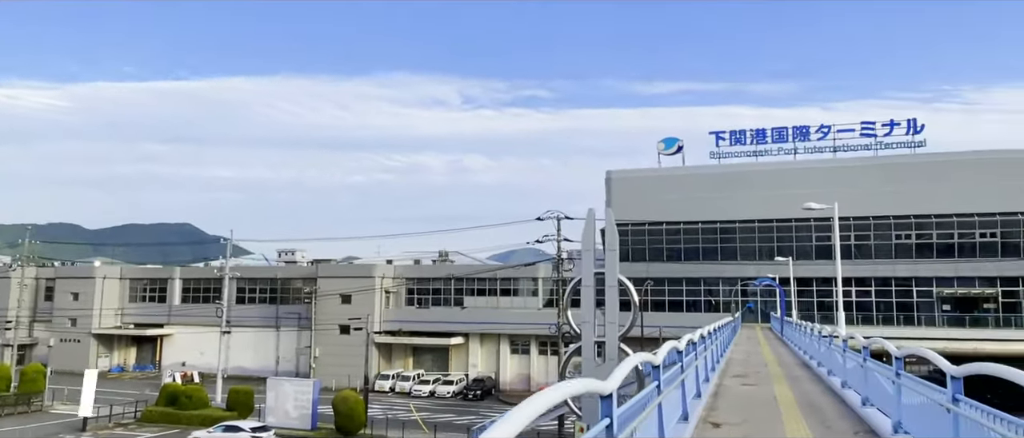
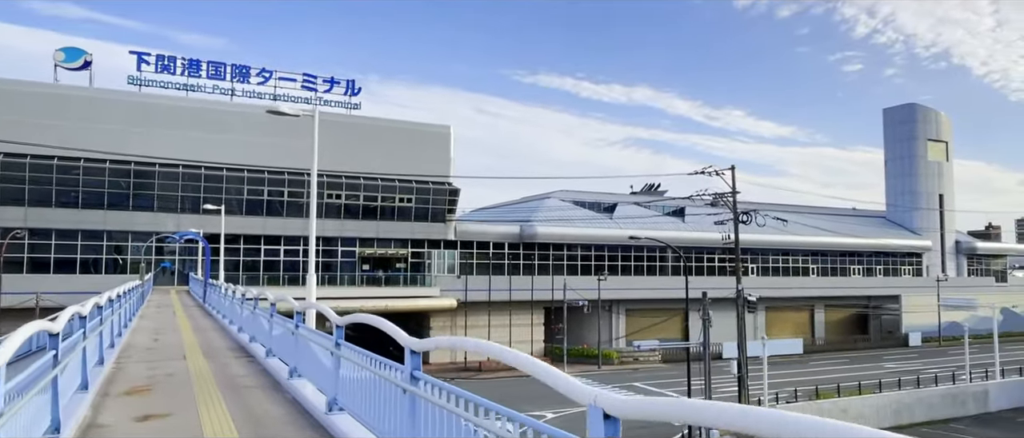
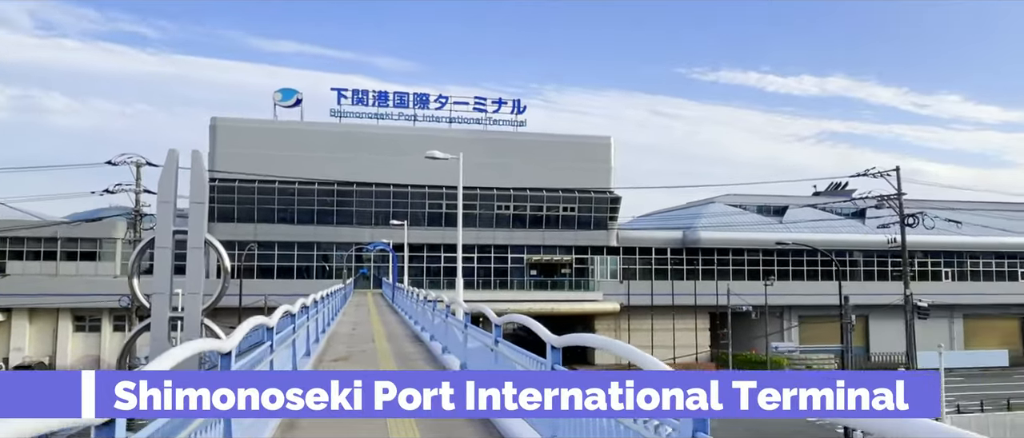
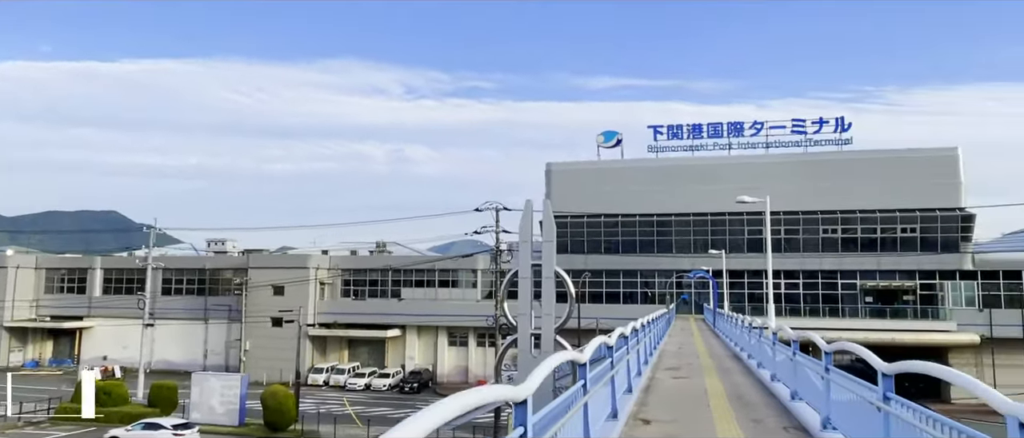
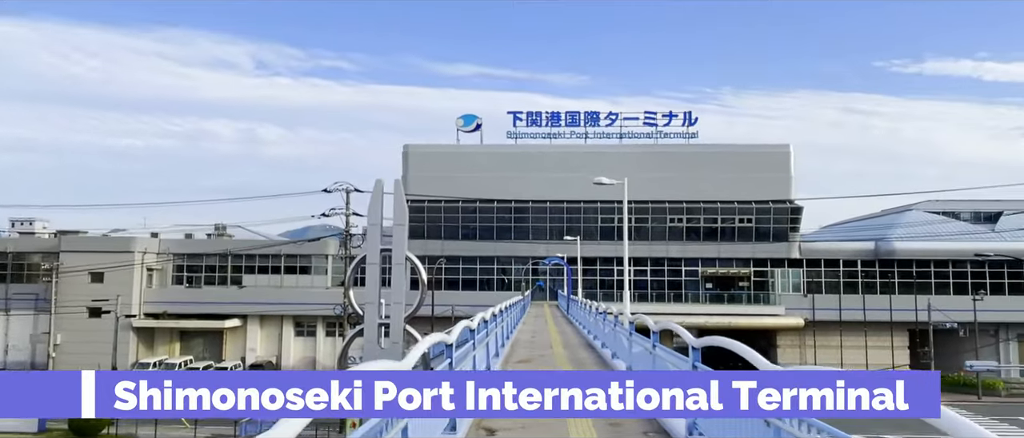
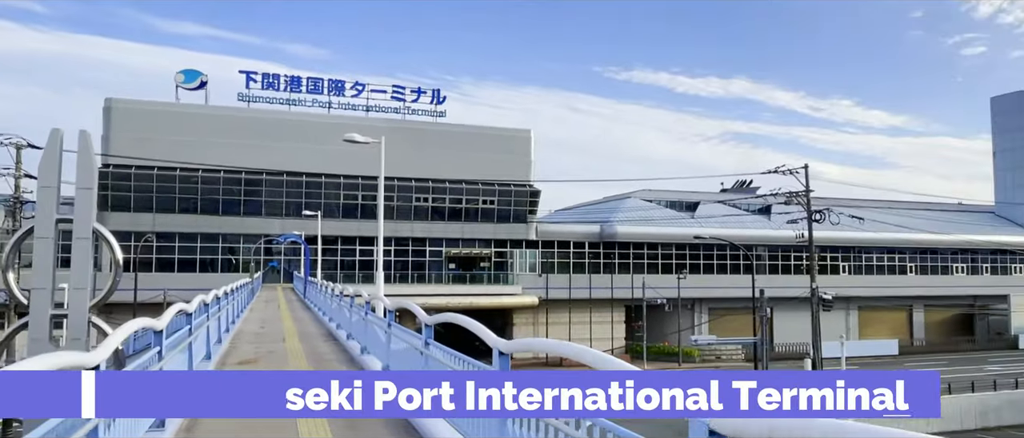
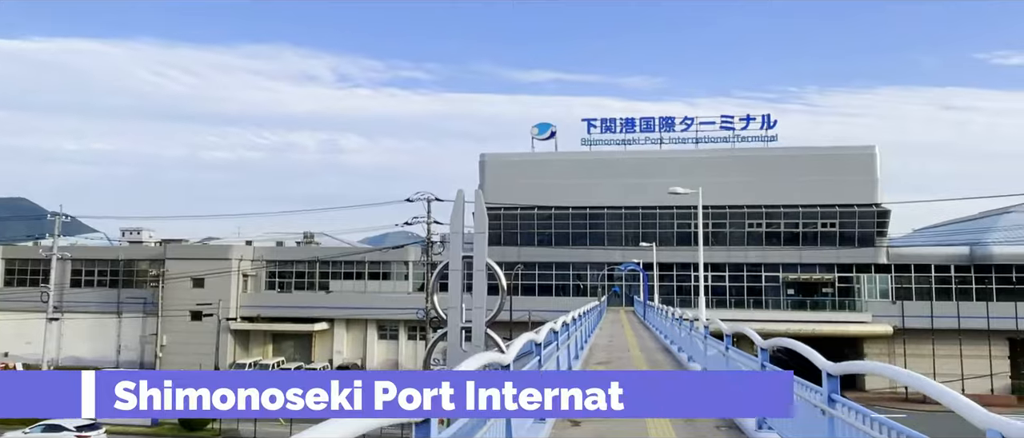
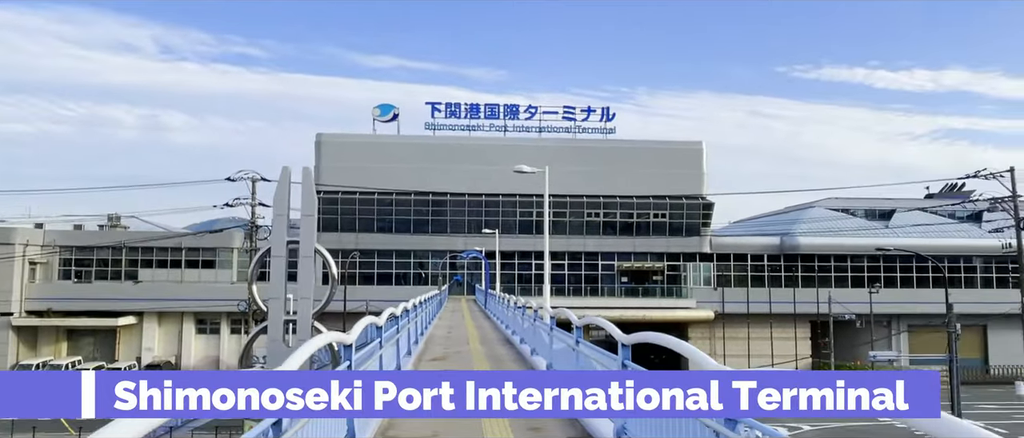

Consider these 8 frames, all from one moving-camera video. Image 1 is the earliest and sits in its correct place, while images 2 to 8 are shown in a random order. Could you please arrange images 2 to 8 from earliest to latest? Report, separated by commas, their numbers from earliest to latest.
4, 7, 5, 8, 3, 6, 2
